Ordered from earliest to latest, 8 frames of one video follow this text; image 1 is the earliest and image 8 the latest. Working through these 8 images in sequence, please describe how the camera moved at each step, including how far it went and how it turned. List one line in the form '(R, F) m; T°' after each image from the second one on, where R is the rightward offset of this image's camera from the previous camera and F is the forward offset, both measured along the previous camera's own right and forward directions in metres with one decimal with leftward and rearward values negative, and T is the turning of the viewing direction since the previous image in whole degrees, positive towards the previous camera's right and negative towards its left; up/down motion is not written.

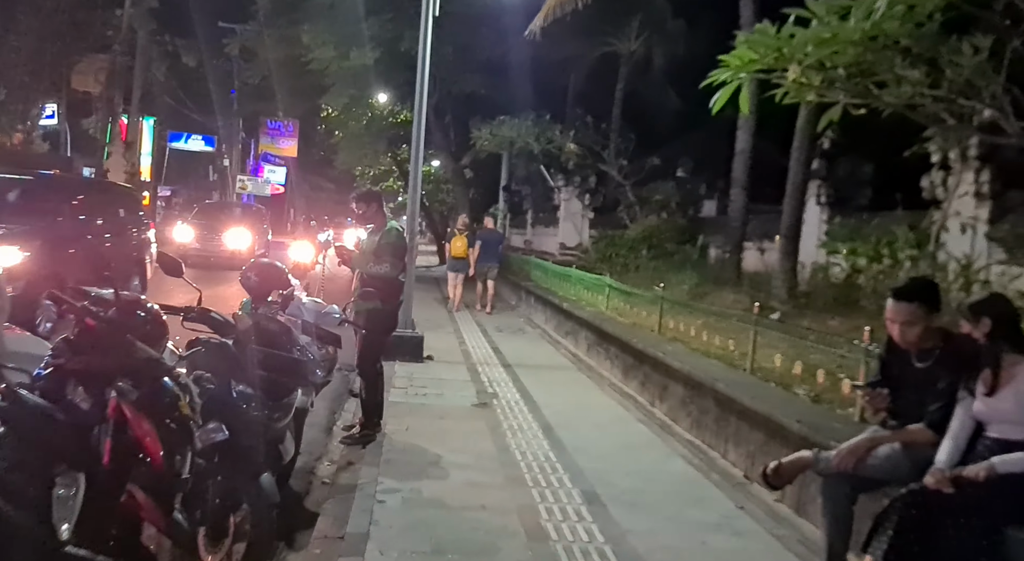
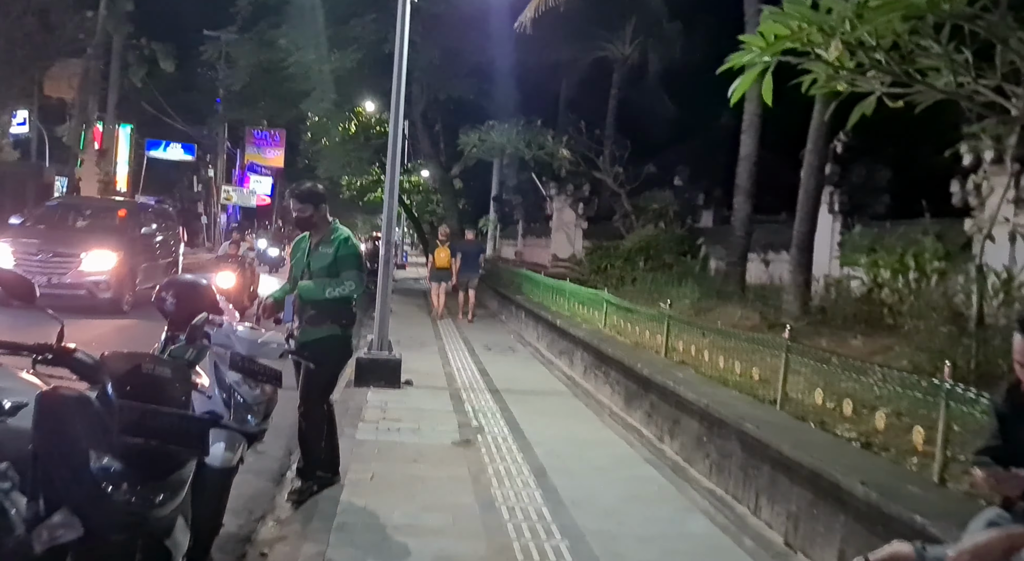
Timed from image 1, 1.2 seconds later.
(0.0, +1.0) m; +1°
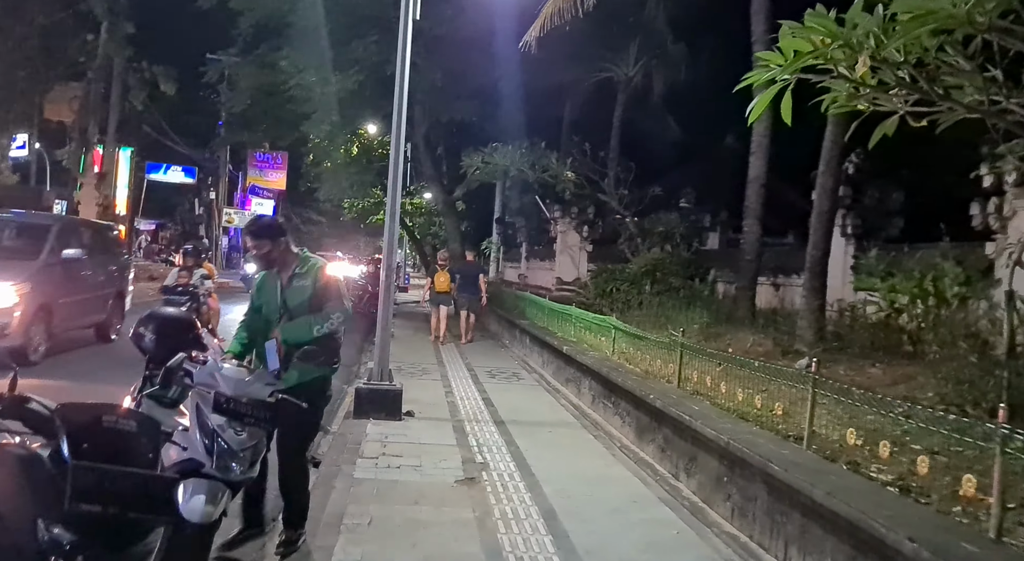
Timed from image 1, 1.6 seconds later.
(0.0, +0.3) m; 0°
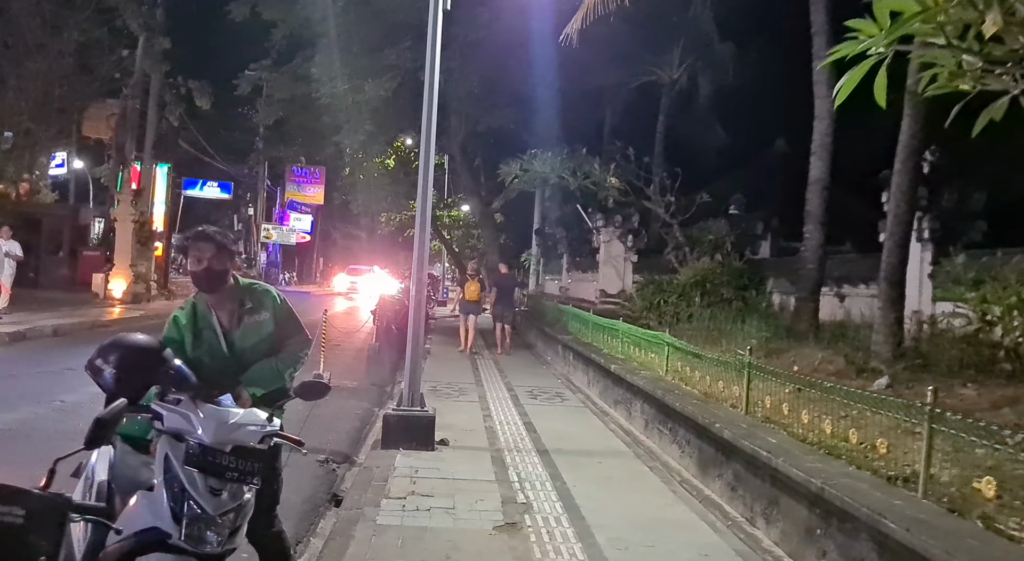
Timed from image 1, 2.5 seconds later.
(0.0, +0.8) m; -3°
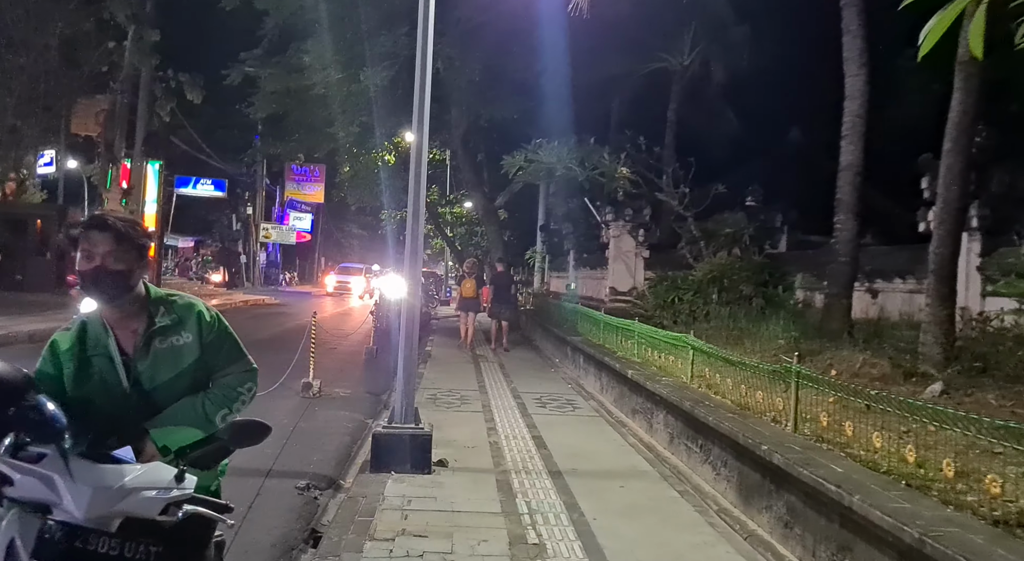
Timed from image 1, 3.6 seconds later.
(0.0, +0.9) m; 0°
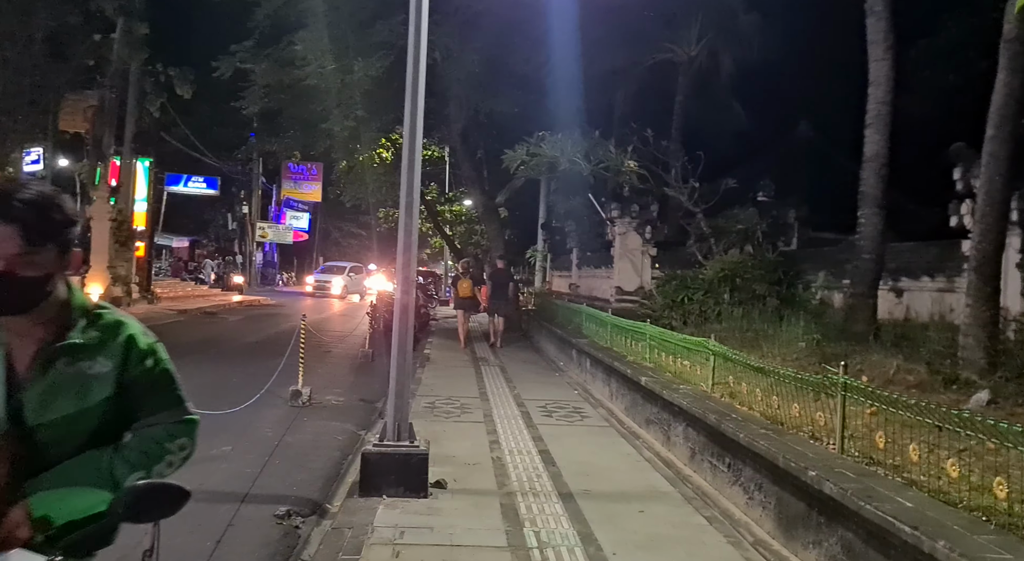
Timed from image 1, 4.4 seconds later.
(0.0, +0.7) m; 0°
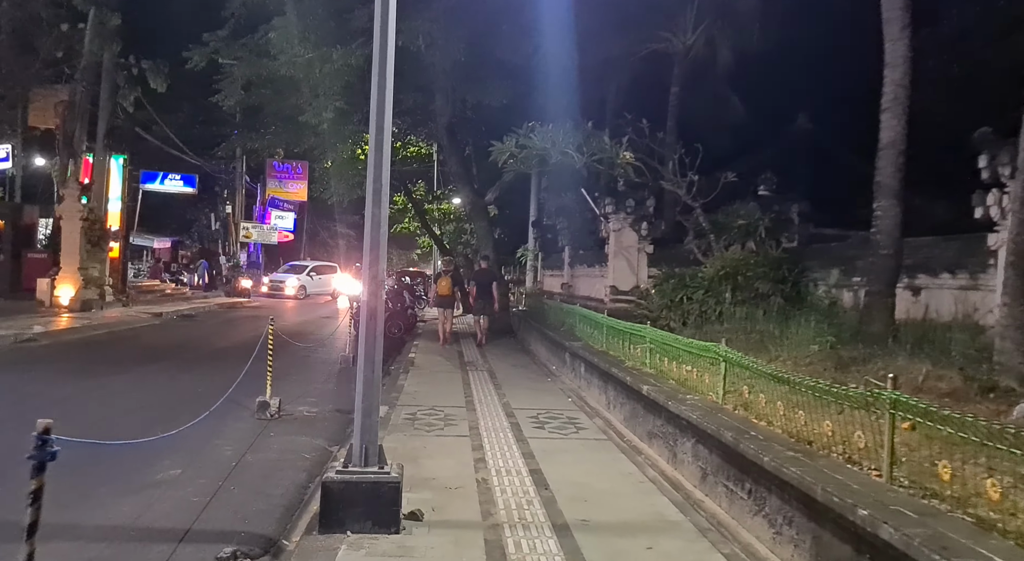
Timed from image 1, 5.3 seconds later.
(0.0, +0.8) m; +1°
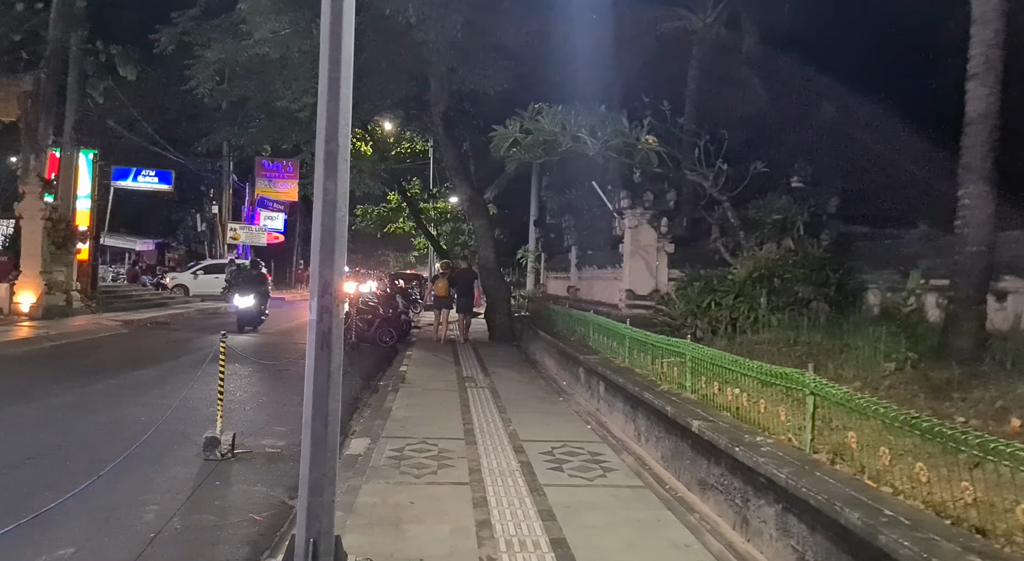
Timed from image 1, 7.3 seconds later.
(-0.1, +1.7) m; 0°
